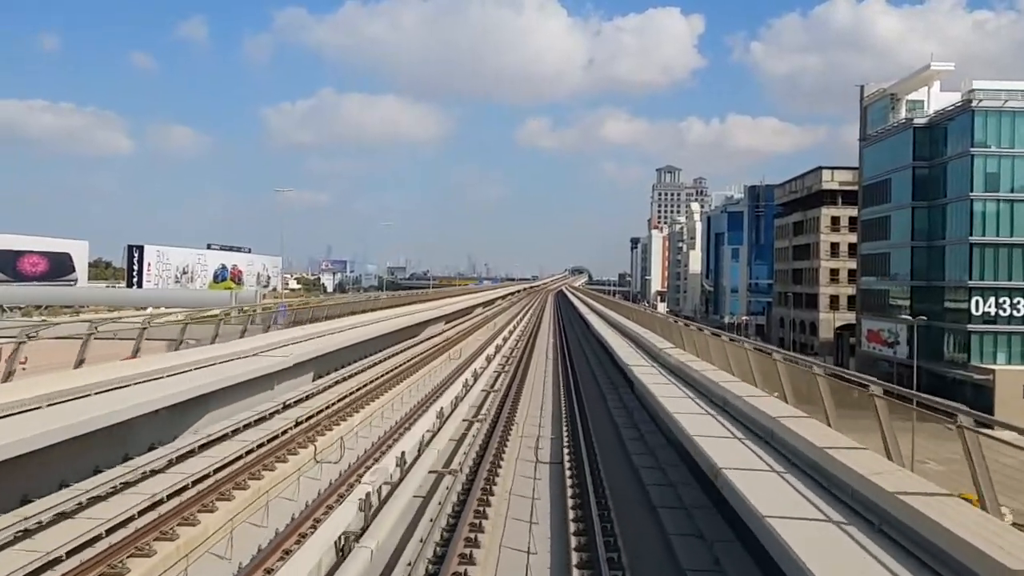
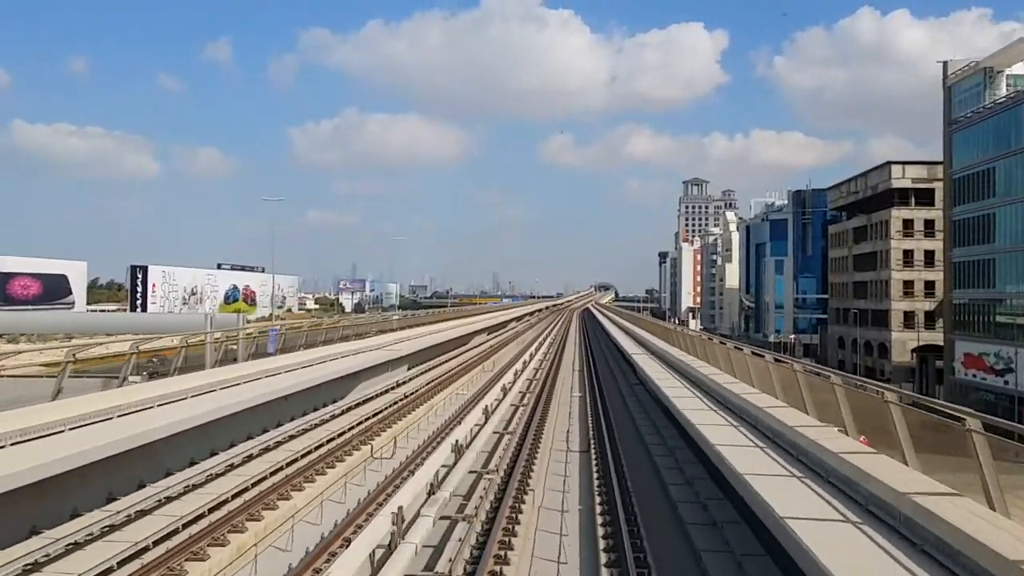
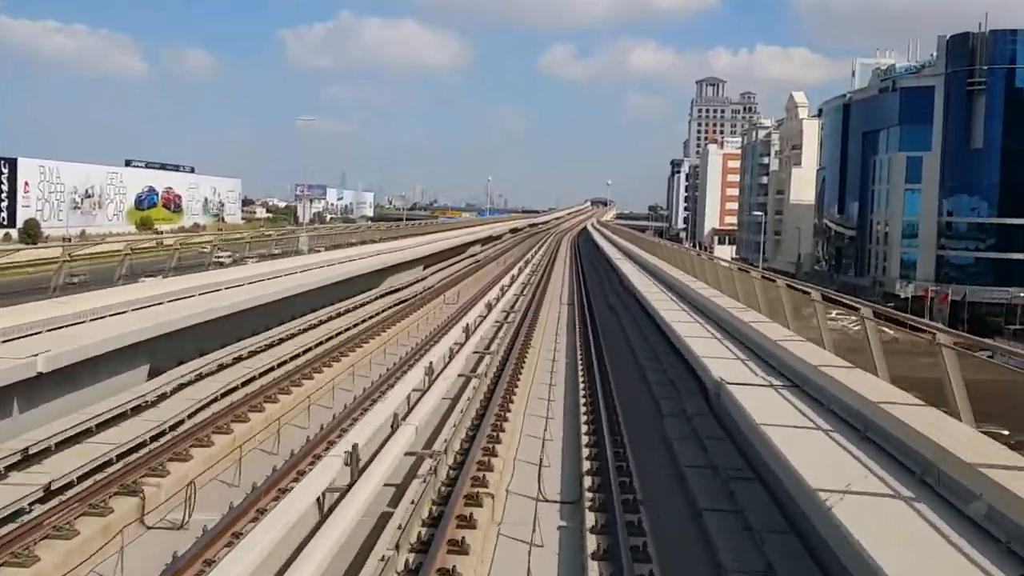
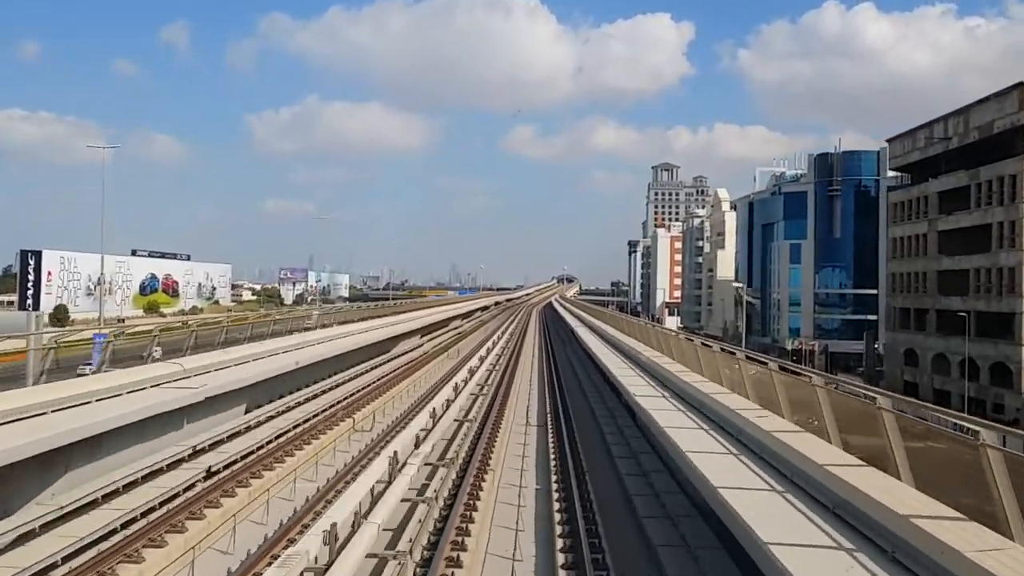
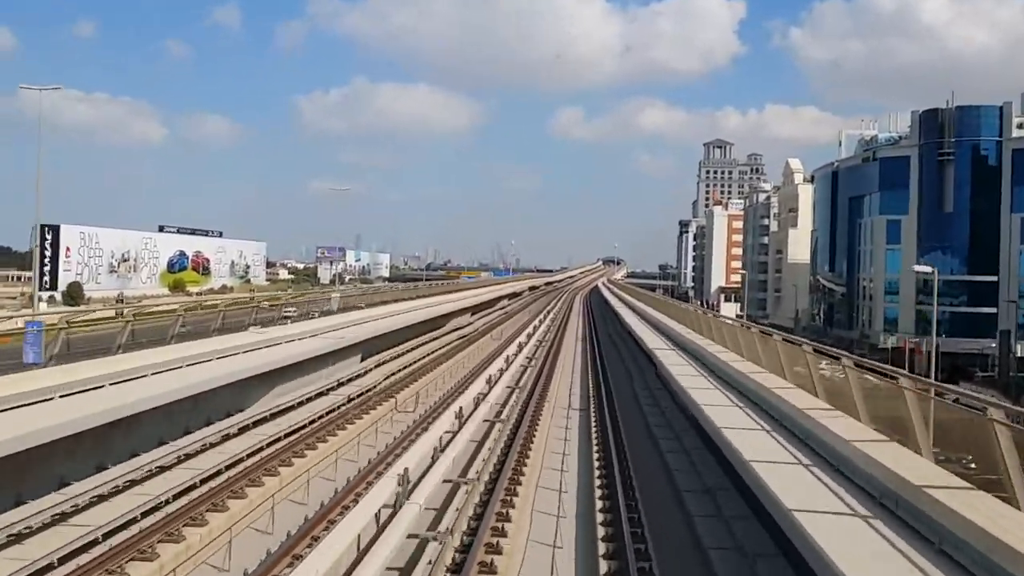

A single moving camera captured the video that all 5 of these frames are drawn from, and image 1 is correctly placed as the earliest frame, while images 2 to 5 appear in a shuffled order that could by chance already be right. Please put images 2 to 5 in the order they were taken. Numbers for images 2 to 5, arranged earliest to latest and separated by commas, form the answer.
2, 4, 5, 3
